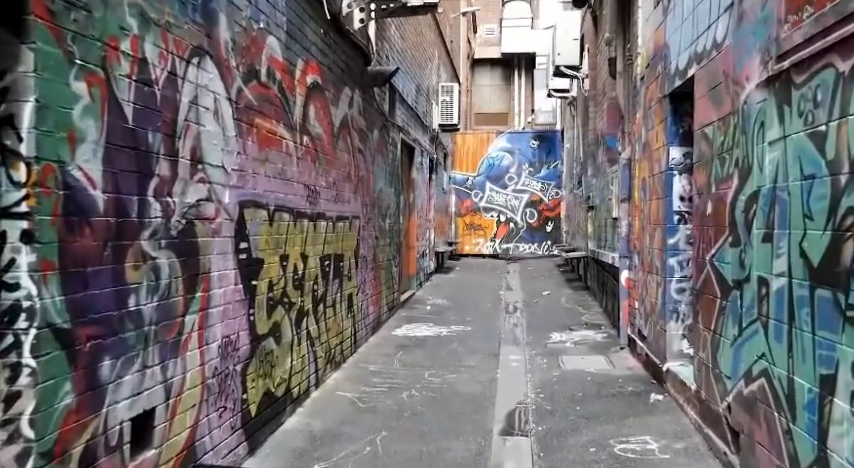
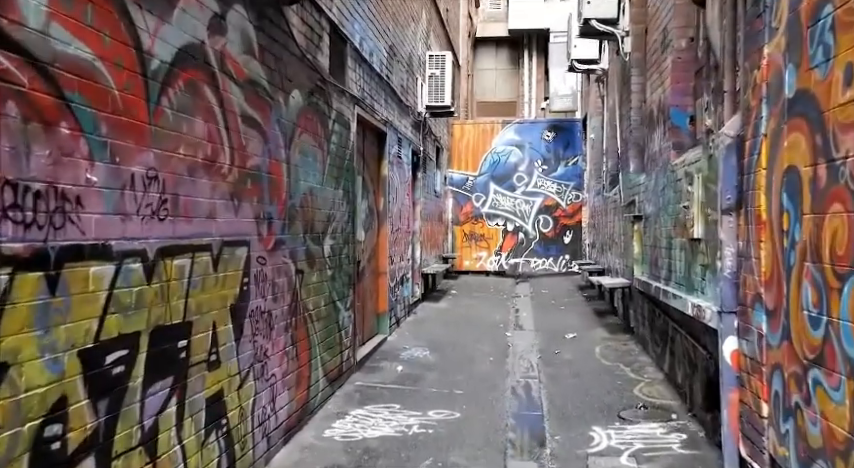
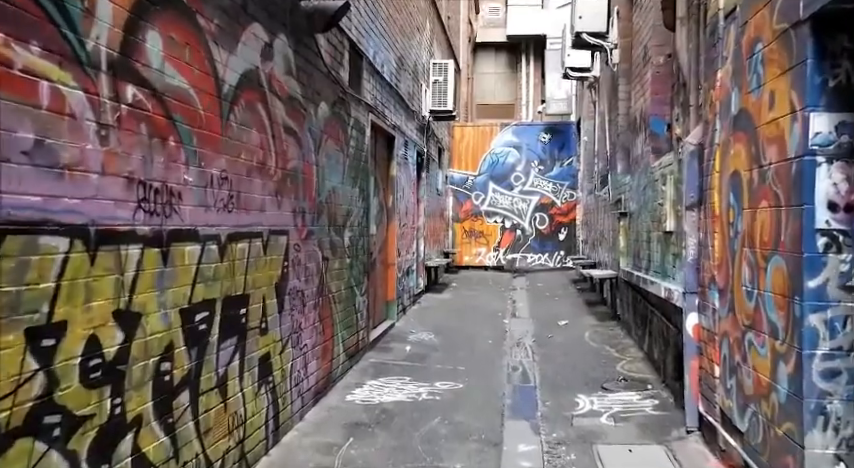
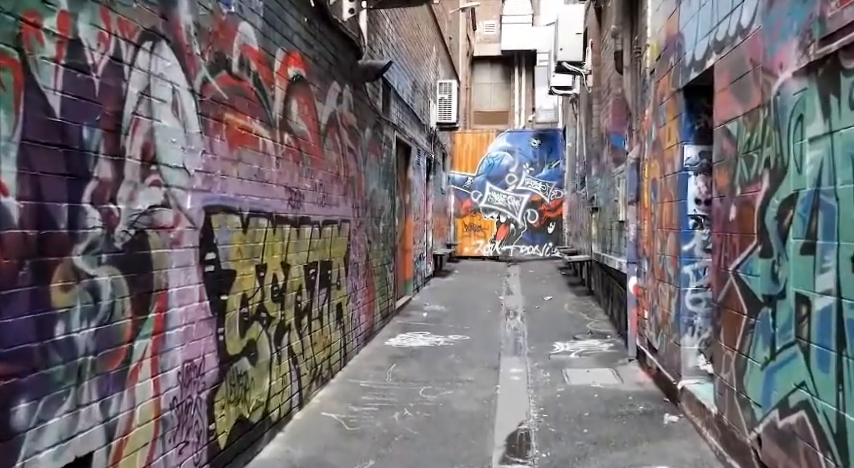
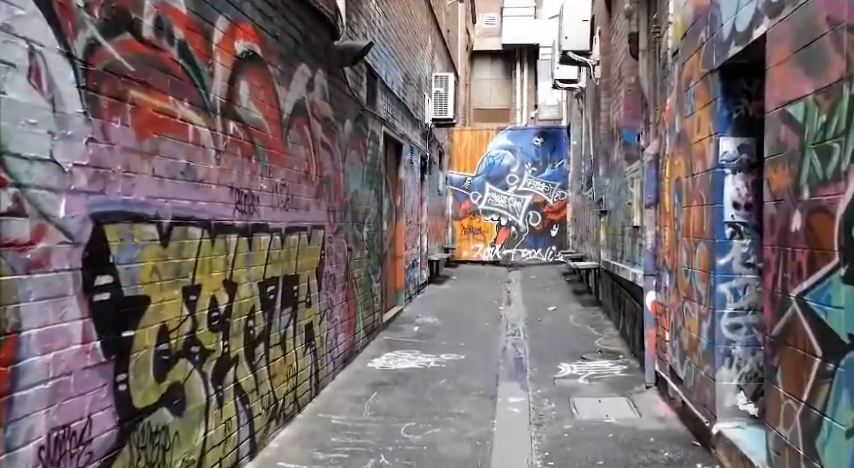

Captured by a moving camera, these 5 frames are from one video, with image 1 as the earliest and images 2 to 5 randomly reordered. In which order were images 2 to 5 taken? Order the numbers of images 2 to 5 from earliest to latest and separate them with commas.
4, 5, 3, 2
